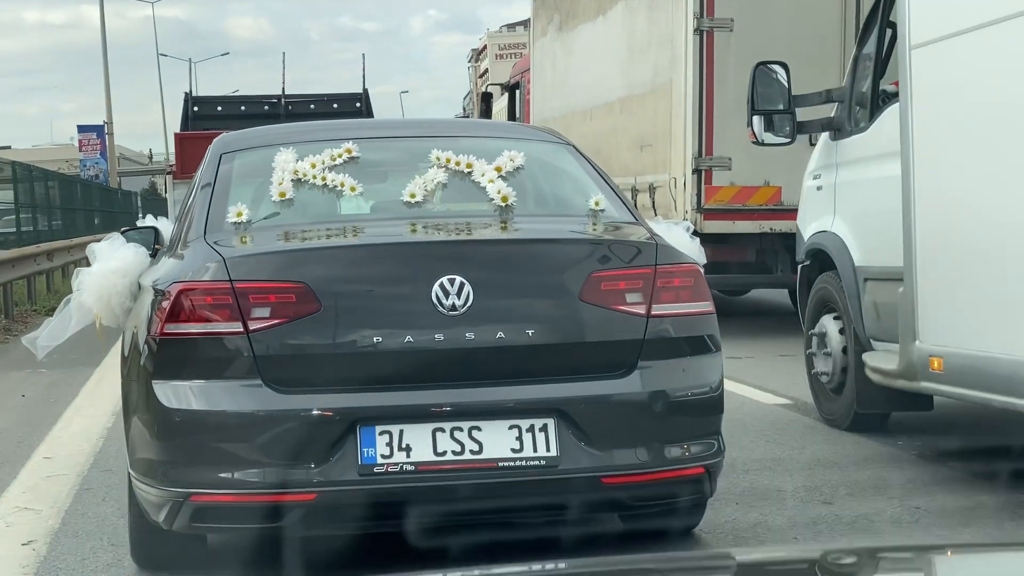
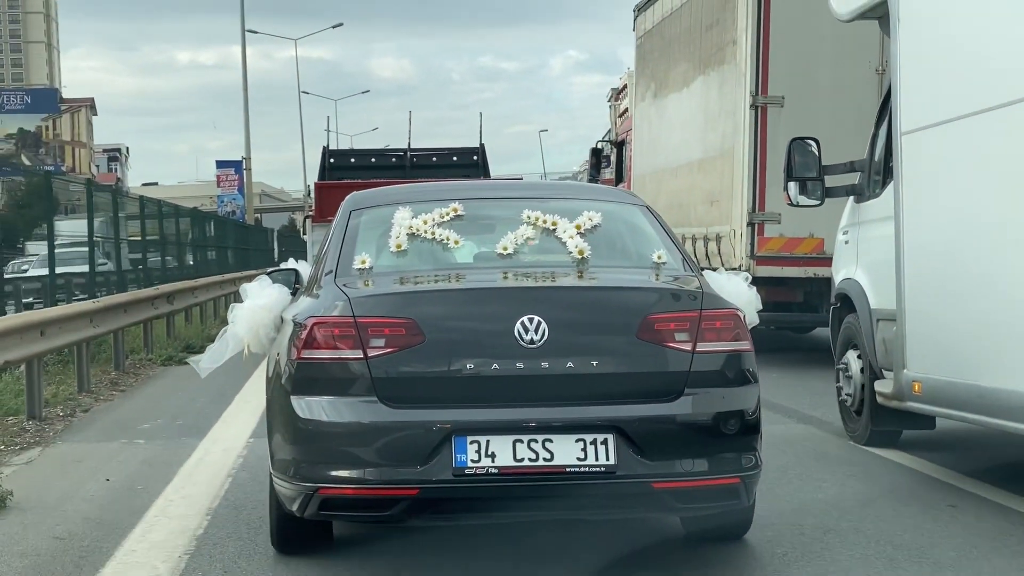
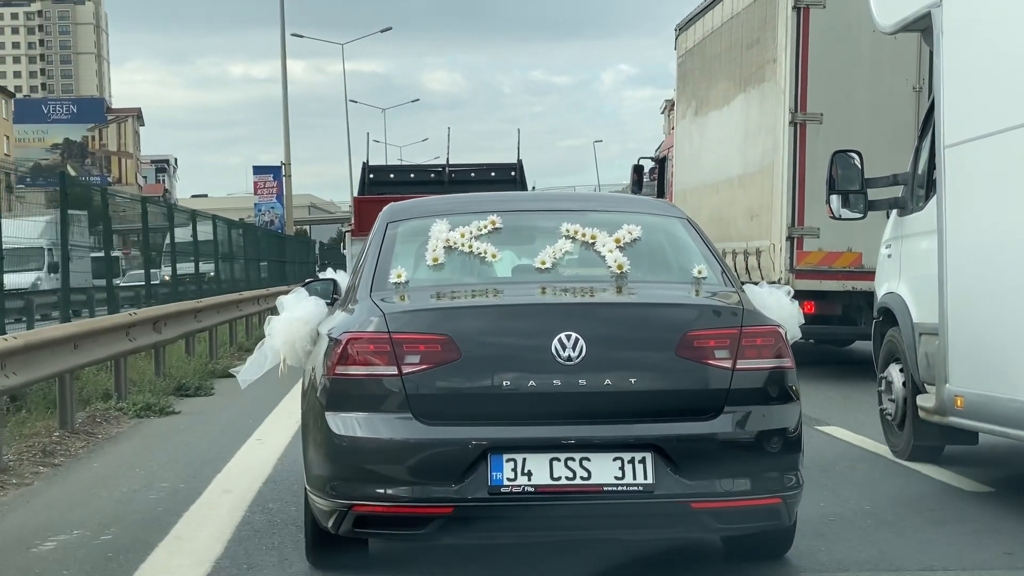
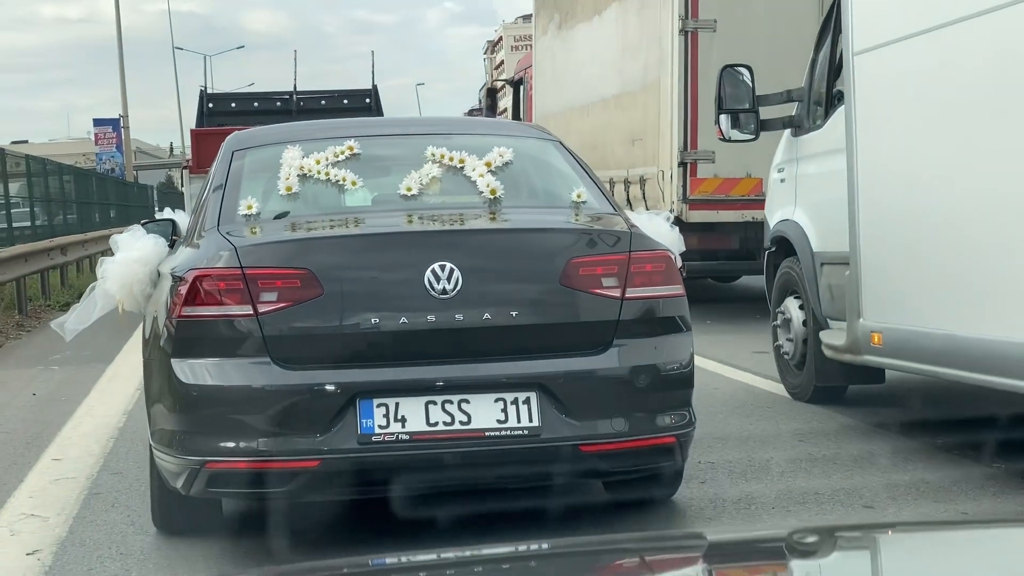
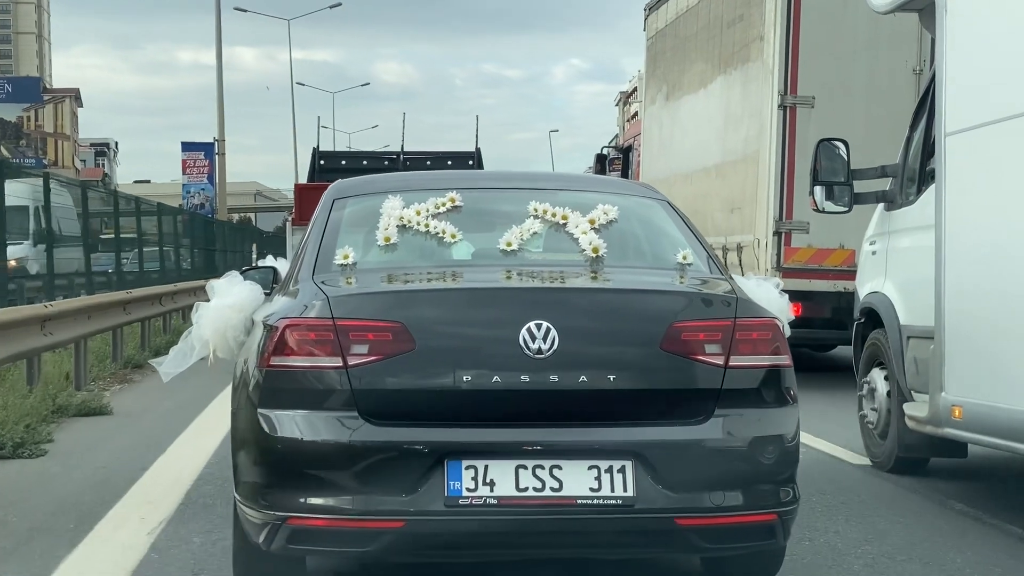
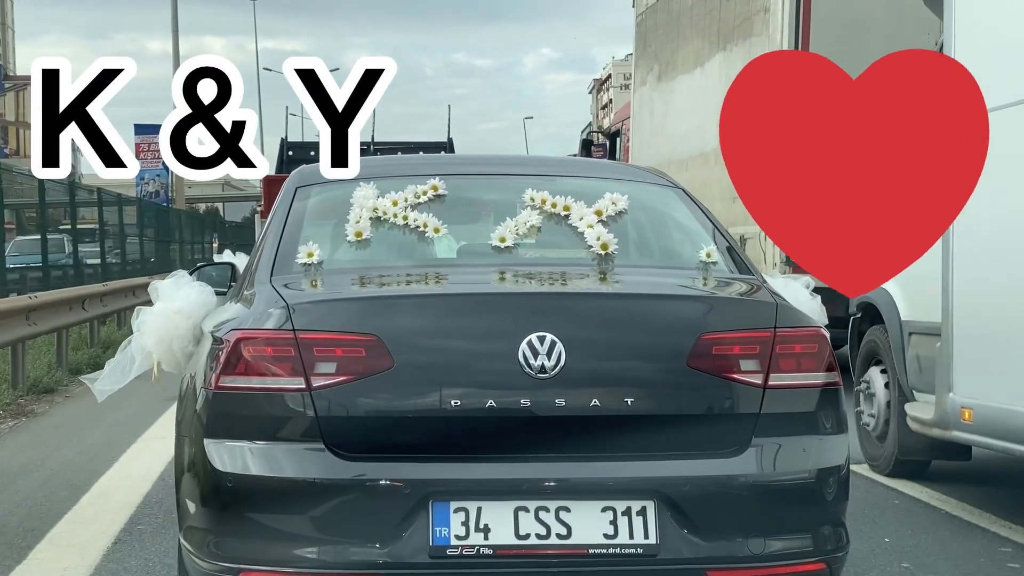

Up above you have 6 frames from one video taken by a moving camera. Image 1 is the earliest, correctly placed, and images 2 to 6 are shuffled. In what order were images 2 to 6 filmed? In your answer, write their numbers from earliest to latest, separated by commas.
4, 2, 3, 5, 6
